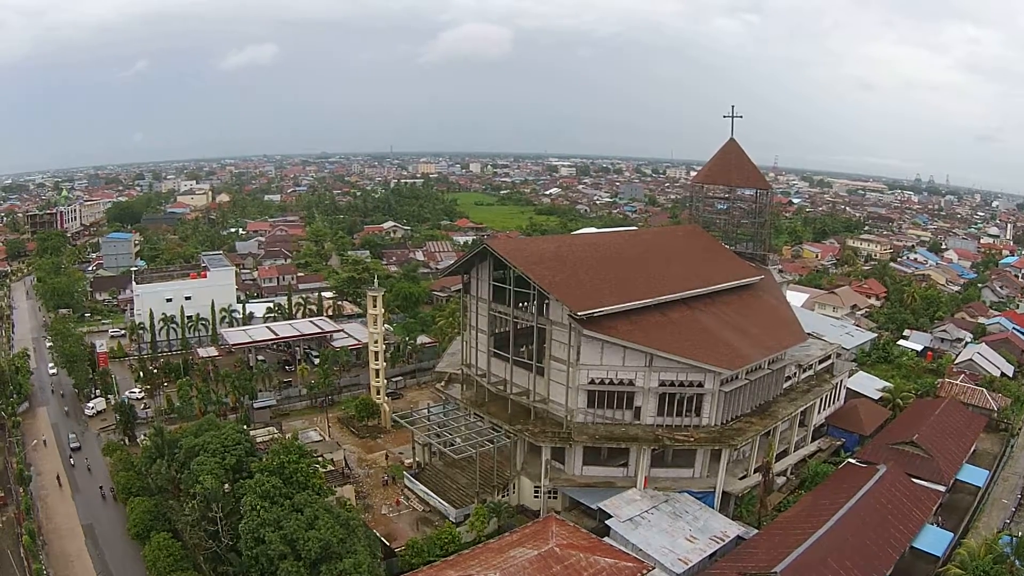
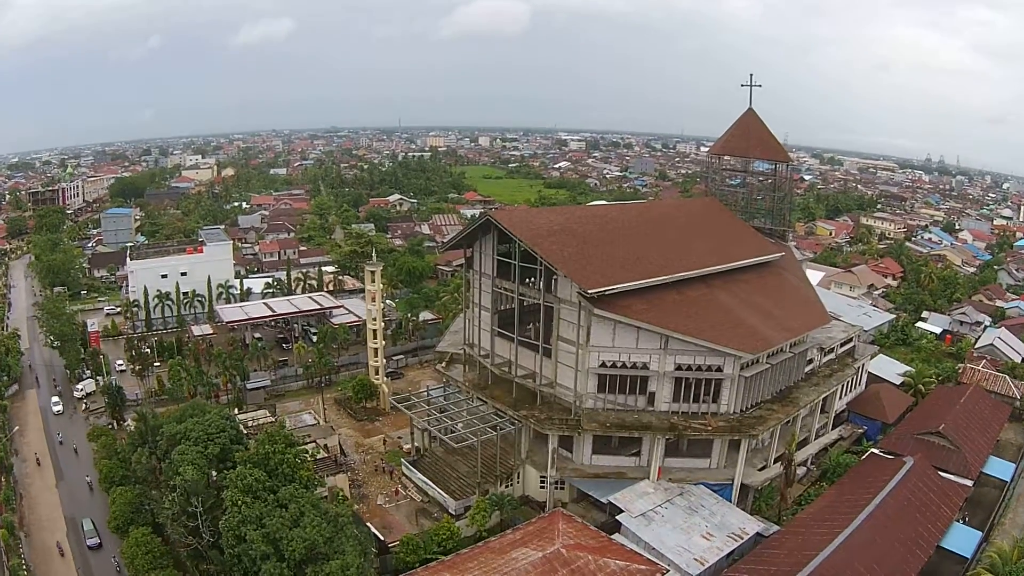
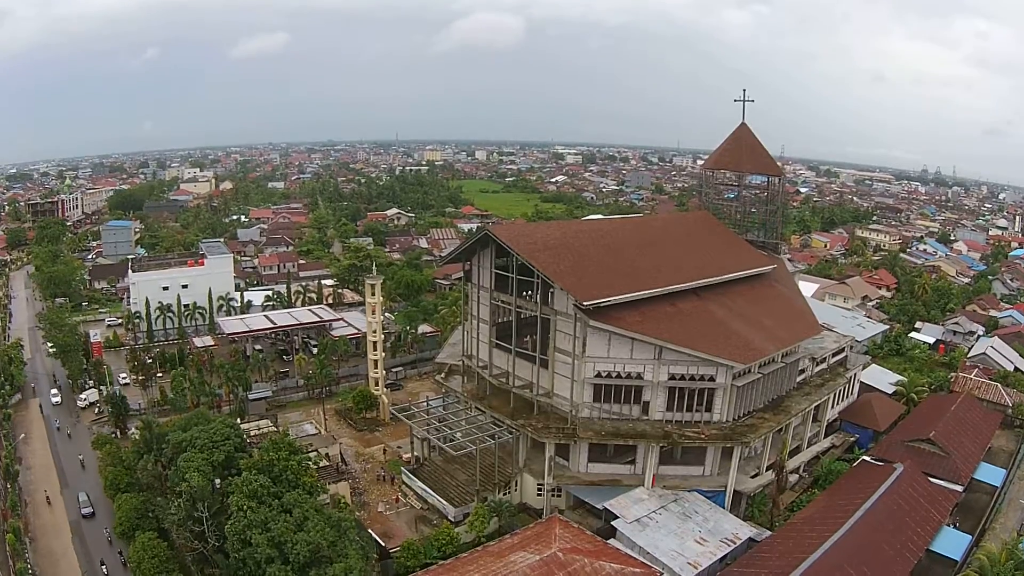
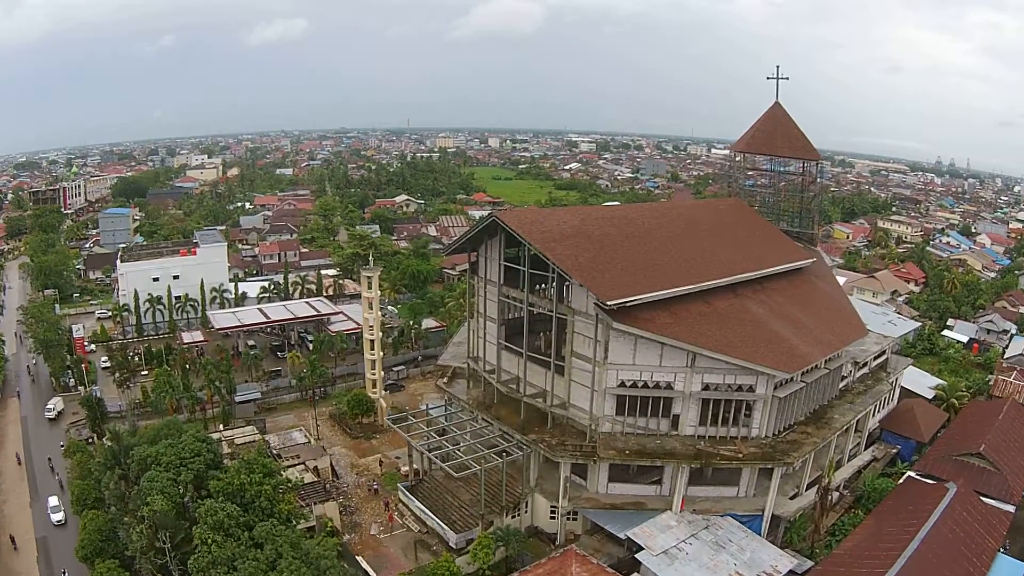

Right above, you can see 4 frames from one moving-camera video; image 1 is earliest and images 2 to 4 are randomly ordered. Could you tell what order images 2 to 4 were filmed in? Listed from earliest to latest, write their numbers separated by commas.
3, 2, 4
